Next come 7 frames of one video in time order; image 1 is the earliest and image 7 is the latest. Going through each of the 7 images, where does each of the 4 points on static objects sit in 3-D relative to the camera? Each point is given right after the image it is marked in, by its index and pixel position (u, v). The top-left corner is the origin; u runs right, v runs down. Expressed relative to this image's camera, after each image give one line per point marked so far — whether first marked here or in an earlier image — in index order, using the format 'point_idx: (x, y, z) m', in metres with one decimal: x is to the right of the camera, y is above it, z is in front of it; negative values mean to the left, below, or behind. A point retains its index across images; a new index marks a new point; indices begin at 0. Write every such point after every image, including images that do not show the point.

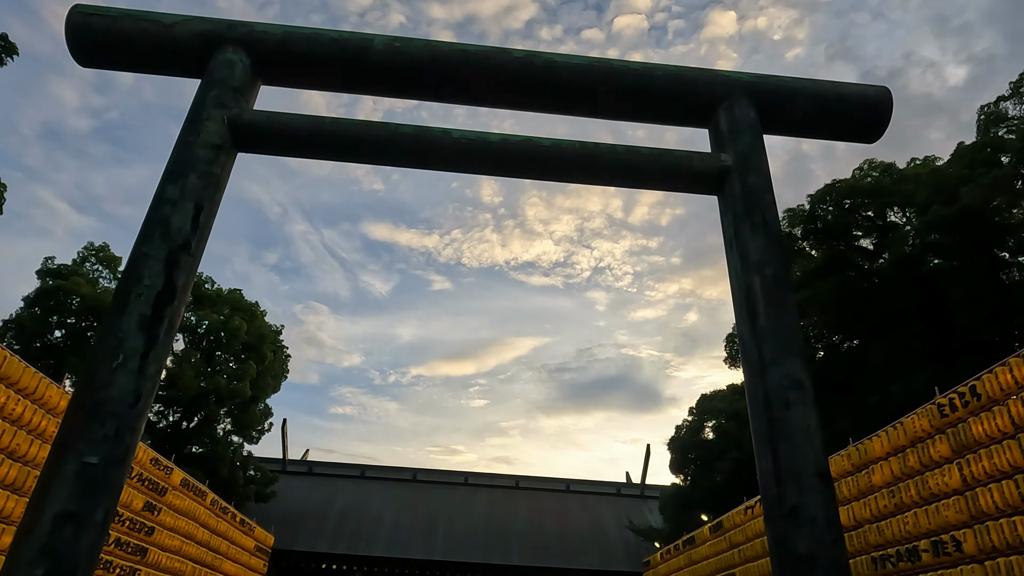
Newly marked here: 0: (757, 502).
0: (+4.3, -3.8, +11.7) m
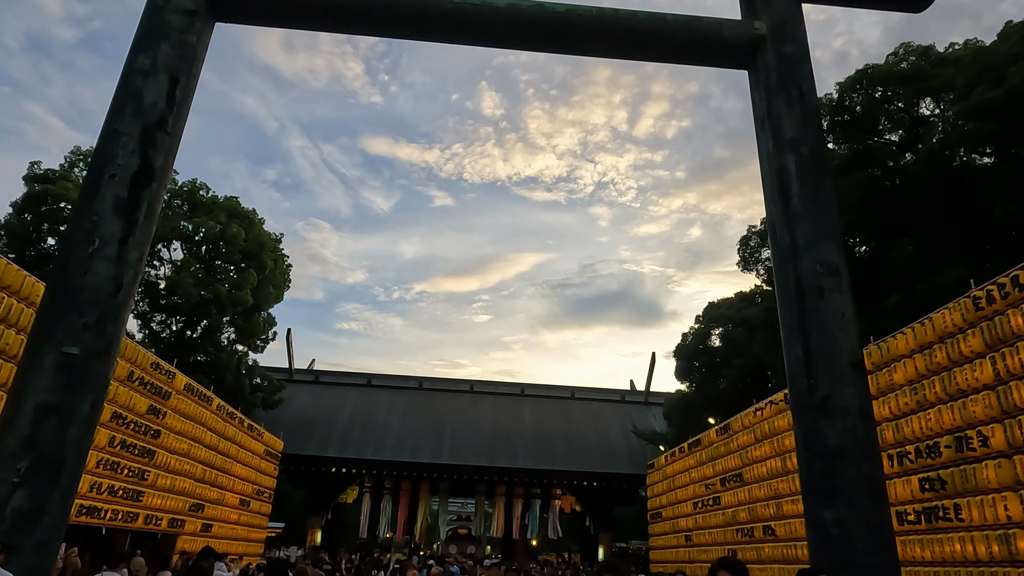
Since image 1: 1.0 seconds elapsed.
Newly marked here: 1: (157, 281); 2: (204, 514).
0: (+4.4, -2.0, +11.6) m
1: (-9.7, +0.2, +18.0) m
2: (-6.8, -5.0, +14.6) m
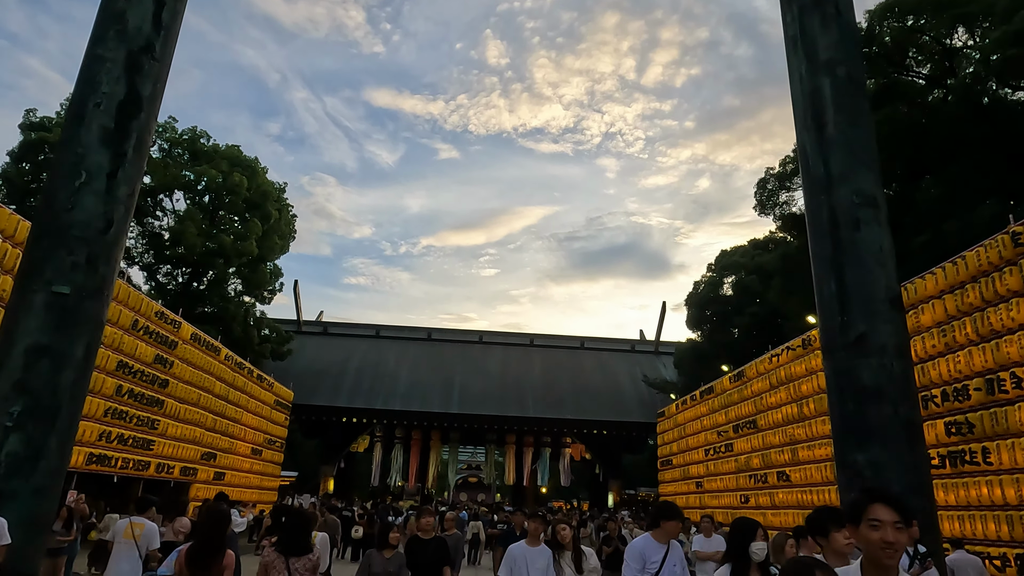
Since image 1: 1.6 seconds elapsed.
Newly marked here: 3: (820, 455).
0: (+4.6, -1.0, +11.3) m
1: (-9.4, +1.5, +17.8) m
2: (-6.5, -3.9, +14.7) m
3: (+4.6, -2.5, +10.0) m
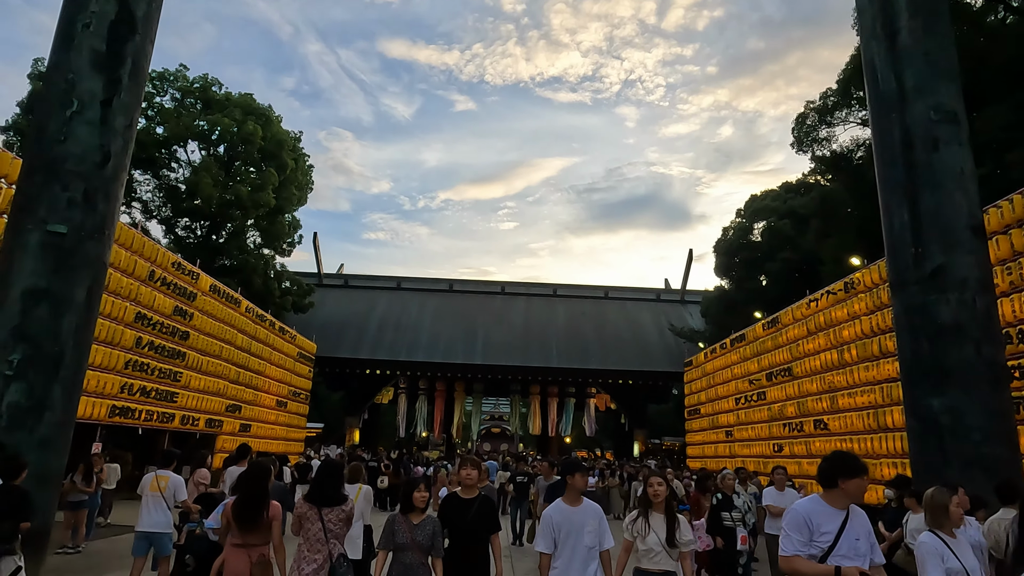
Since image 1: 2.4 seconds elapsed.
0: (+5.0, -0.1, +10.8) m
1: (-8.9, +2.7, +17.5) m
2: (-6.0, -2.8, +14.6) m
3: (+5.0, -1.7, +9.6) m
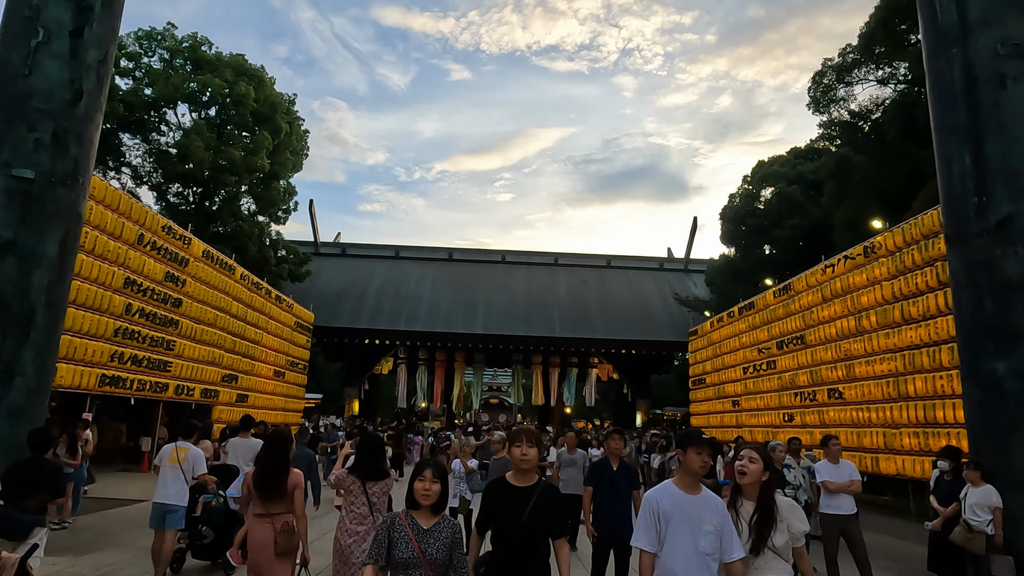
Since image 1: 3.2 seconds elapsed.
0: (+5.1, +0.5, +10.4) m
1: (-8.8, +3.6, +16.9) m
2: (-5.9, -2.1, +14.3) m
3: (+5.1, -1.2, +9.3) m
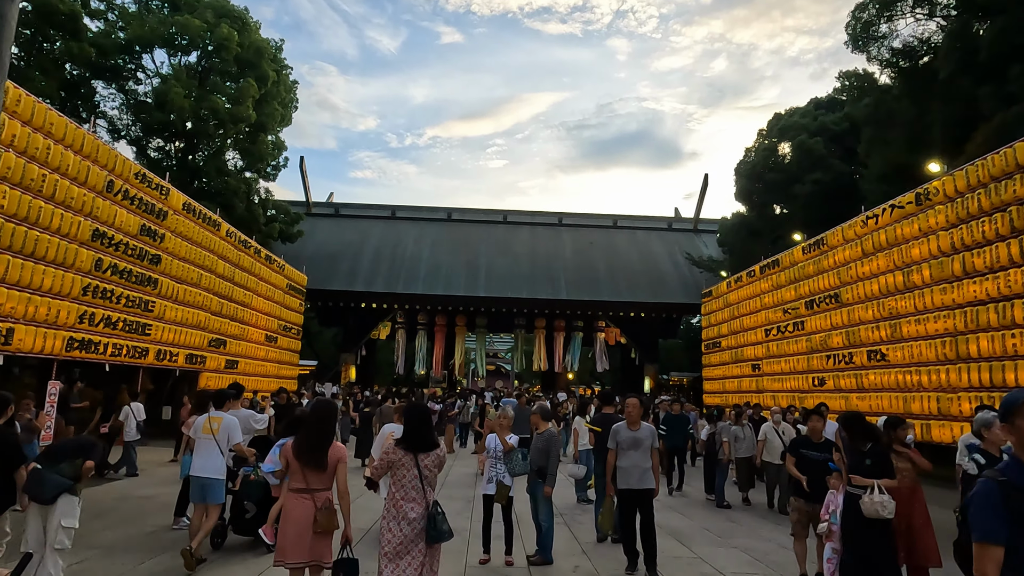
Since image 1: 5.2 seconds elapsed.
0: (+5.3, +1.1, +9.5) m
1: (-8.7, +4.5, +15.7) m
2: (-5.8, -1.3, +13.4) m
3: (+5.3, -0.5, +8.4) m
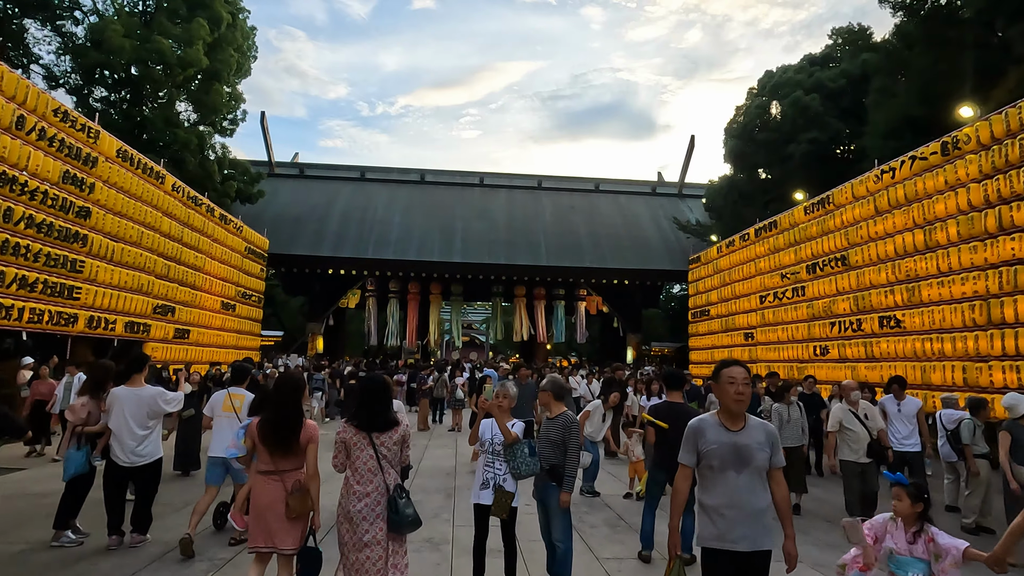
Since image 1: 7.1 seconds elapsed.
0: (+5.1, +1.7, +8.6) m
1: (-9.1, +5.3, +14.1) m
2: (-6.1, -0.6, +12.2) m
3: (+5.1, -0.1, +7.7) m
